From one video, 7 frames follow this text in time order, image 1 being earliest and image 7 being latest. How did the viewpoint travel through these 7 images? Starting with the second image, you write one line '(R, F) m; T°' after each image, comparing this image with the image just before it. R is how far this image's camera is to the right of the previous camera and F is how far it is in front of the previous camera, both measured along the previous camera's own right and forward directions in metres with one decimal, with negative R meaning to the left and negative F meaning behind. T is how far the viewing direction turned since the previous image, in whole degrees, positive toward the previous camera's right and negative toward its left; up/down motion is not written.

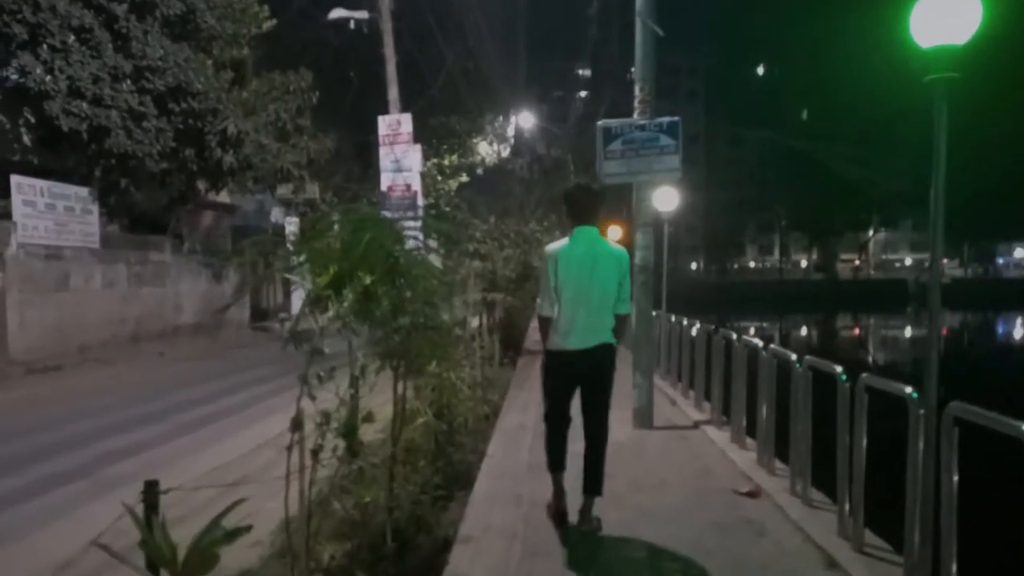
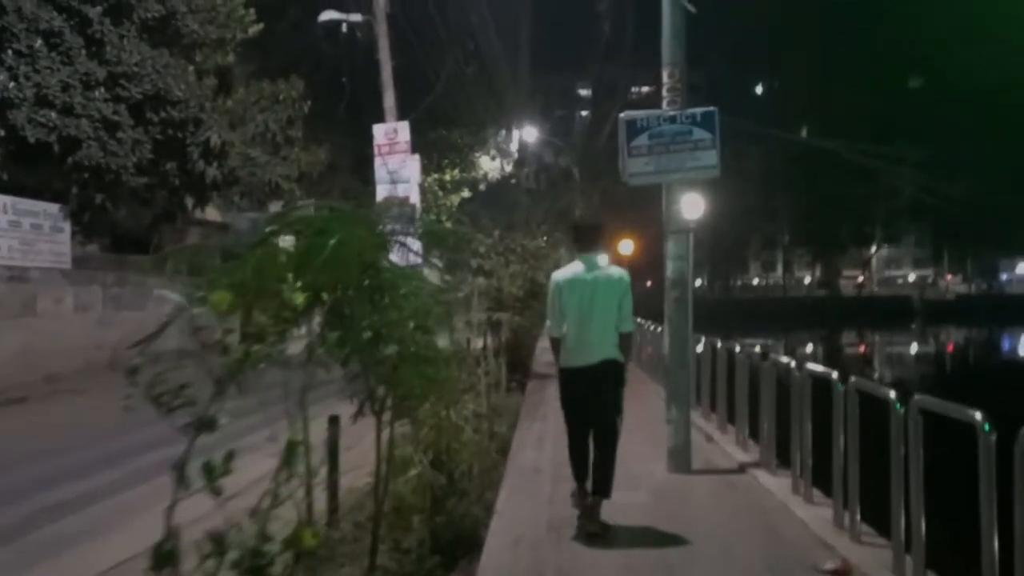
(-0.1, +1.5) m; 0°
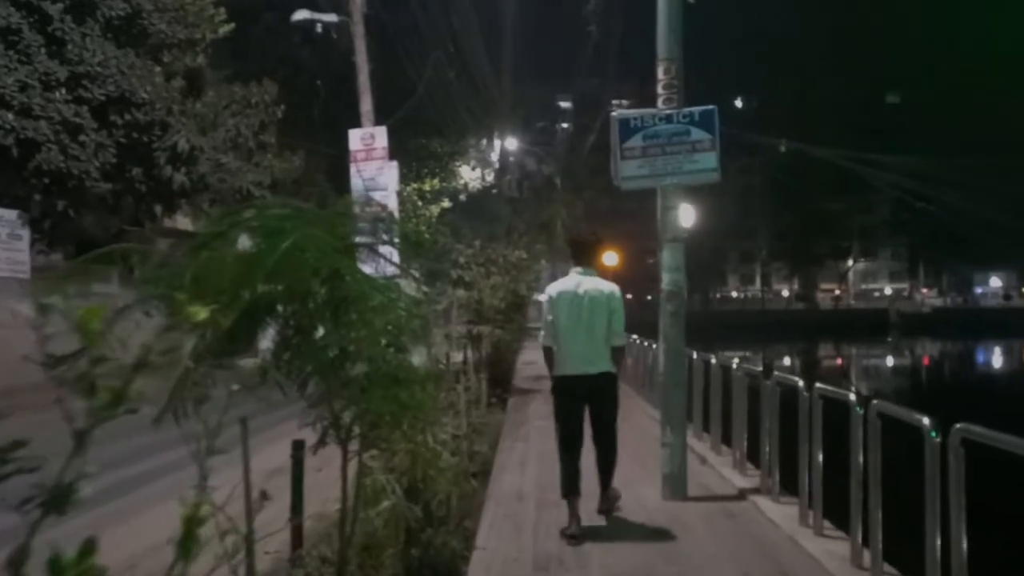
(0.0, +0.7) m; +1°
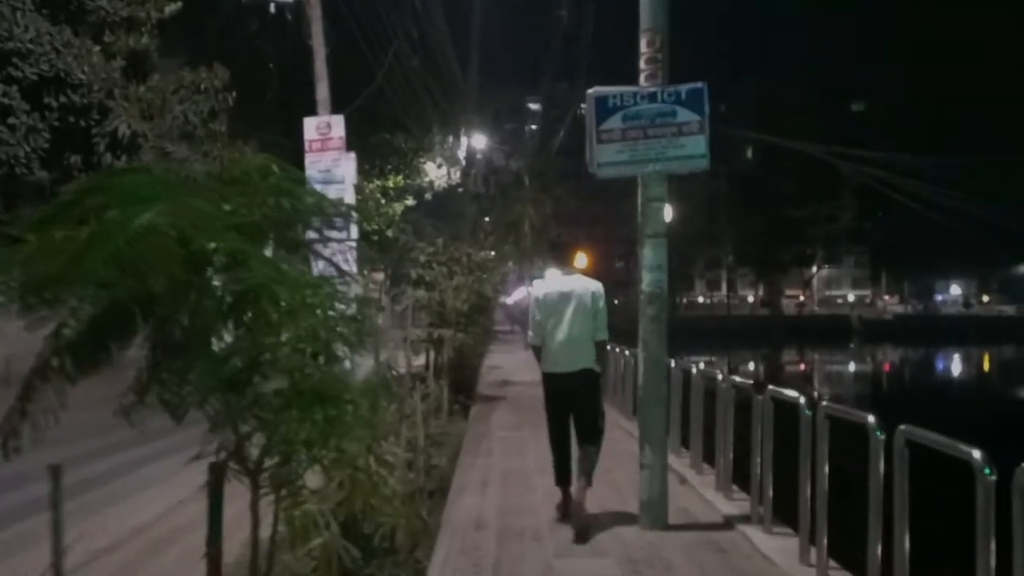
(+0.1, +1.0) m; +2°
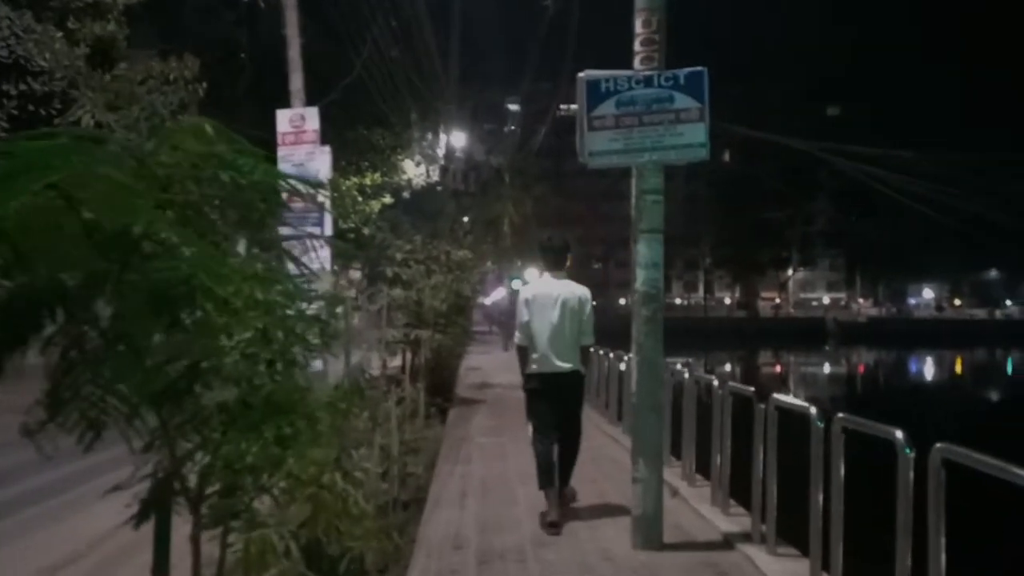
(0.0, +0.6) m; +2°
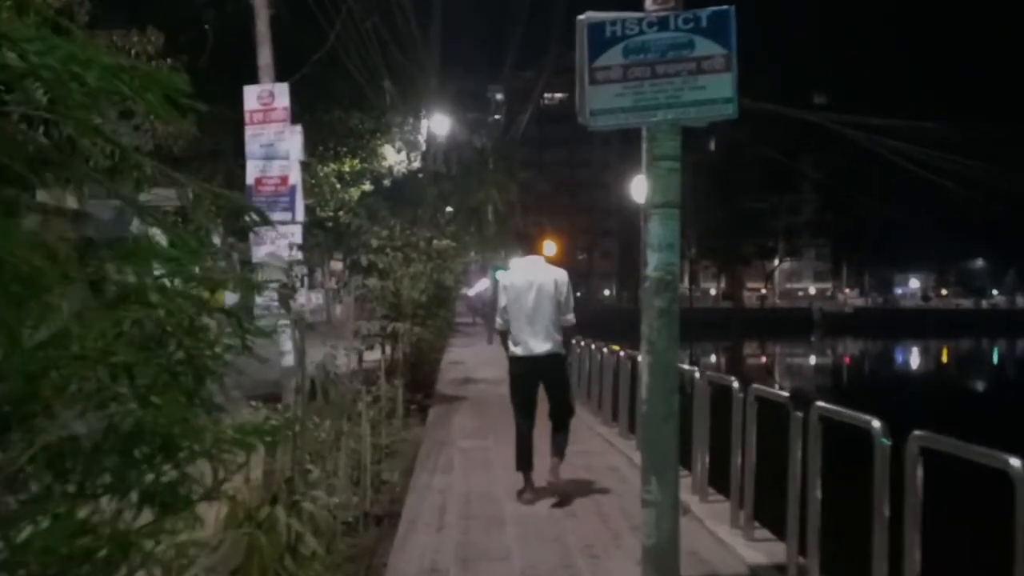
(0.0, +1.1) m; +1°
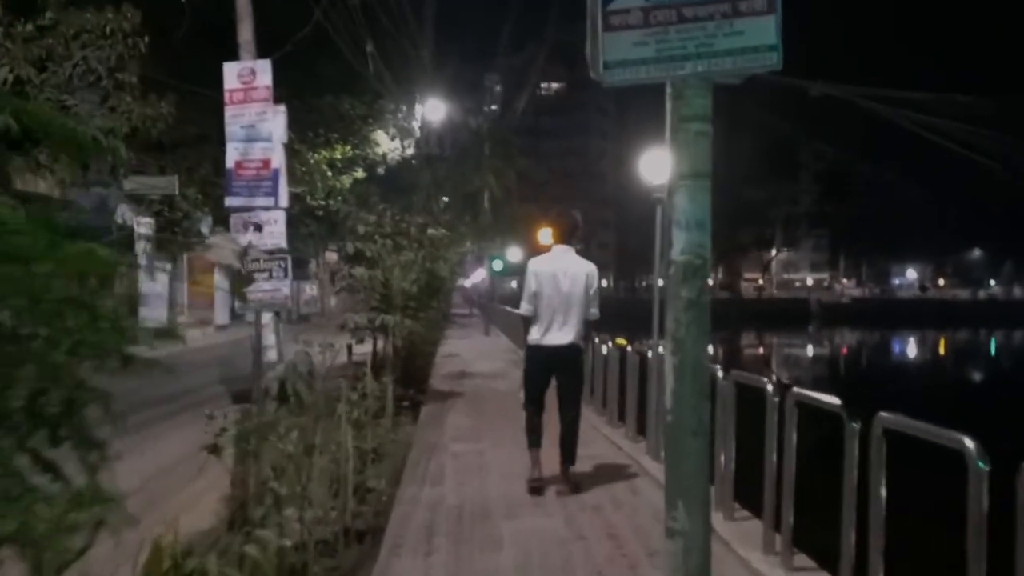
(0.0, +0.9) m; 0°
